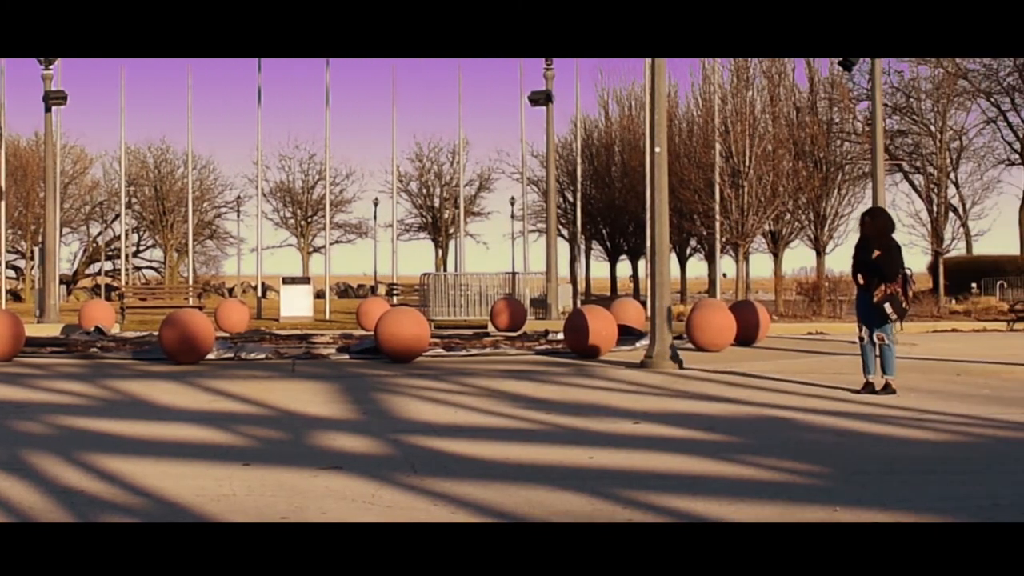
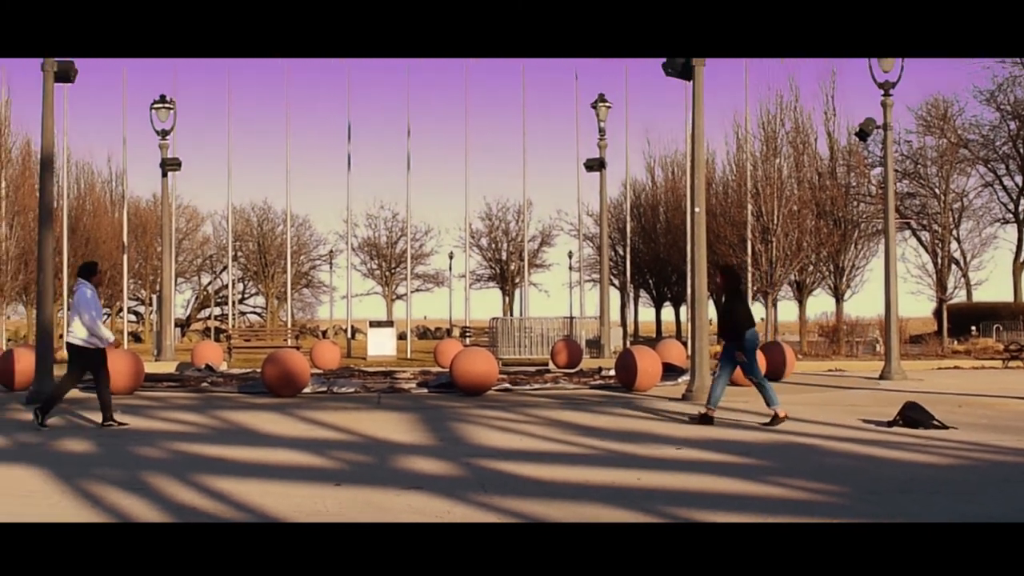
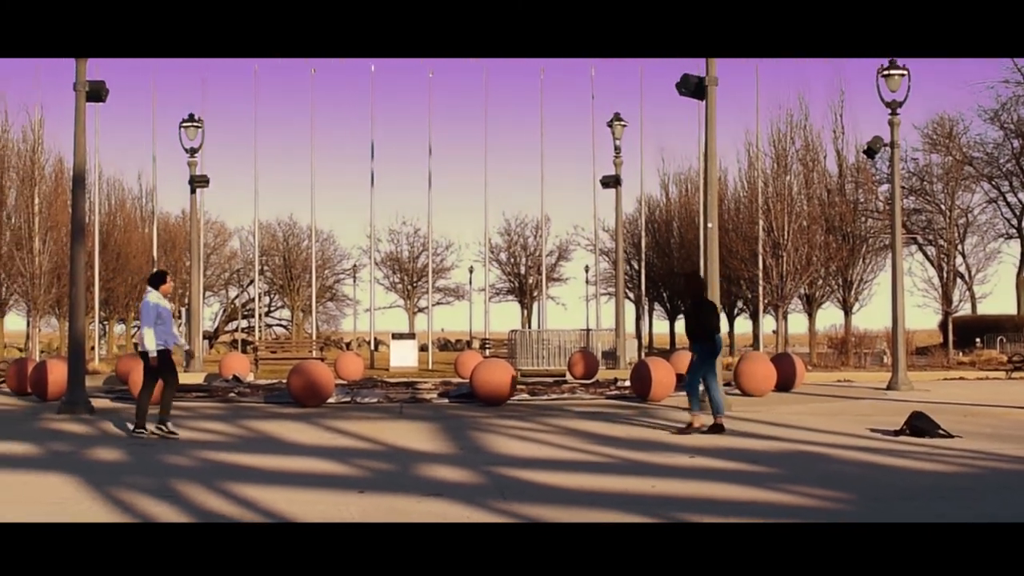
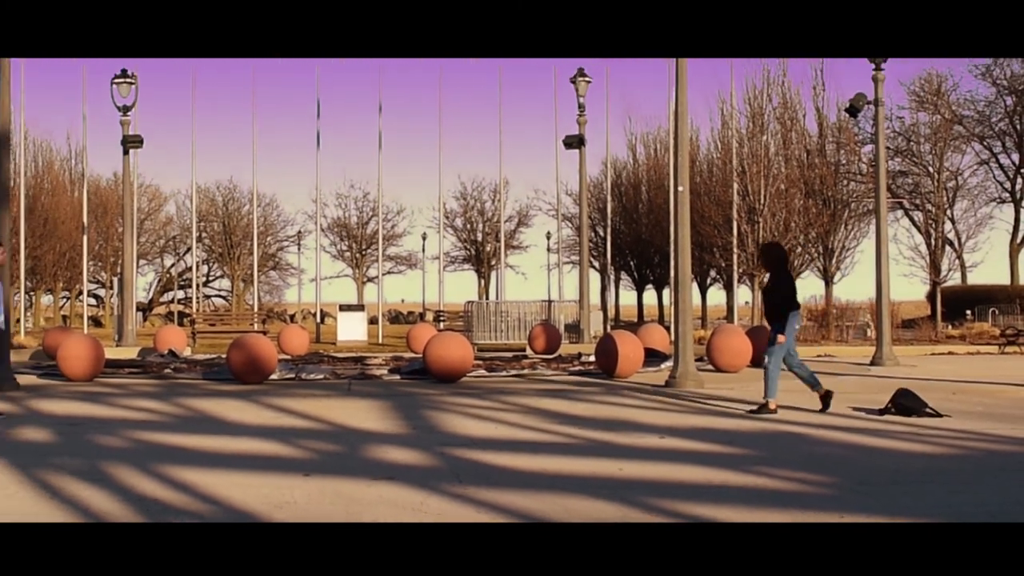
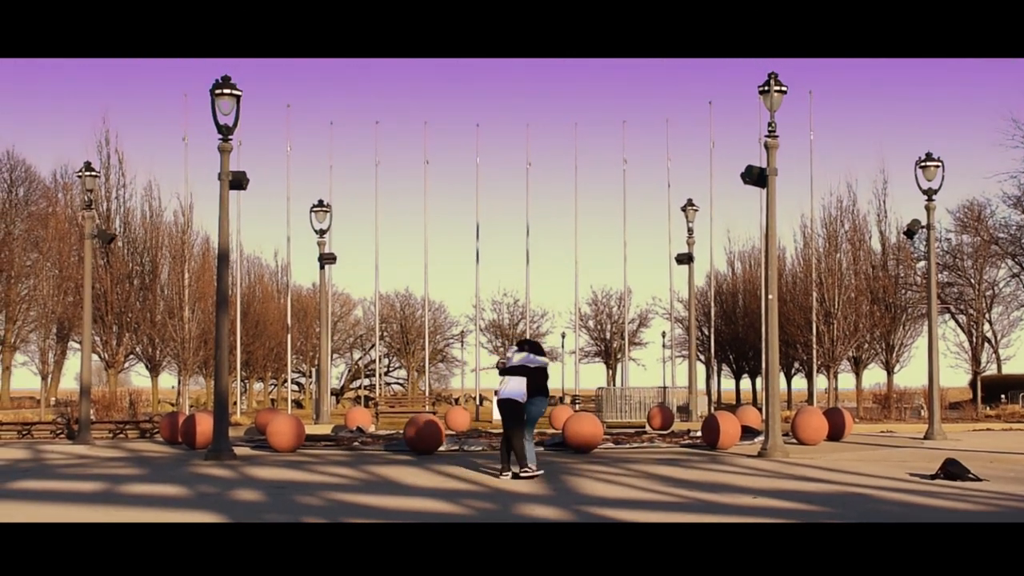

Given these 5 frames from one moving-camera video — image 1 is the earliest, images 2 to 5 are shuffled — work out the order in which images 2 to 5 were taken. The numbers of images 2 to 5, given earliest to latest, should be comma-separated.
4, 2, 3, 5
